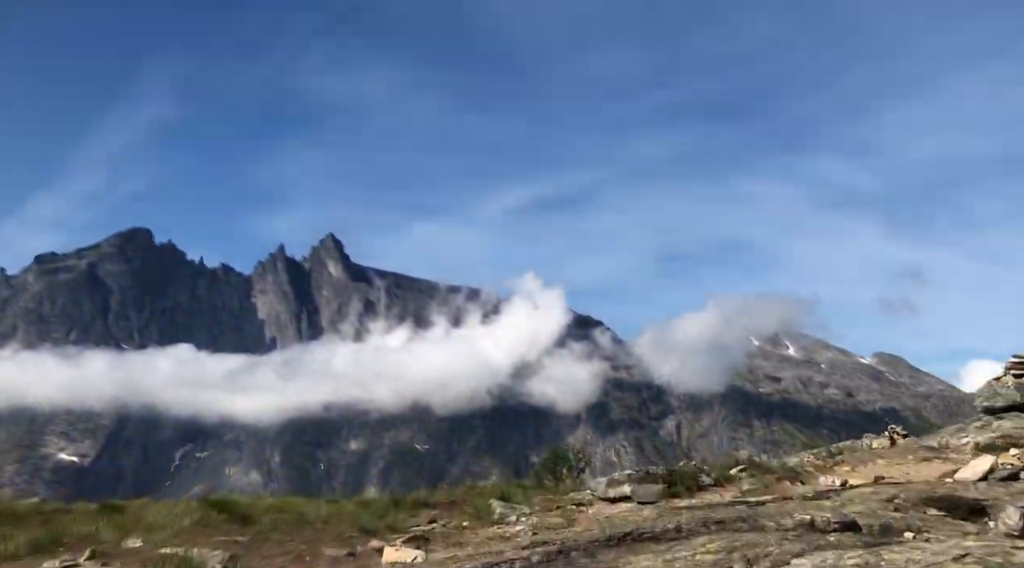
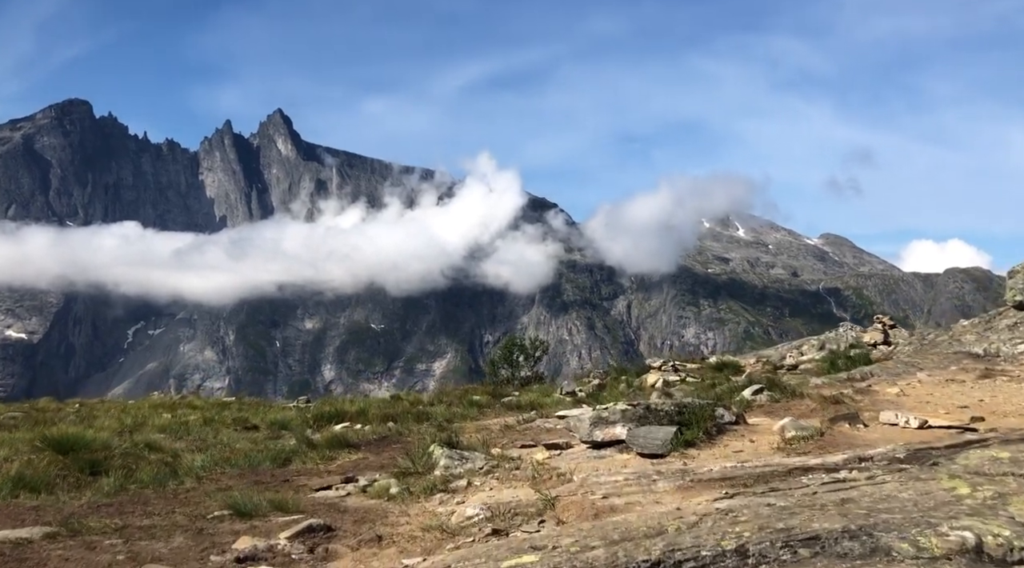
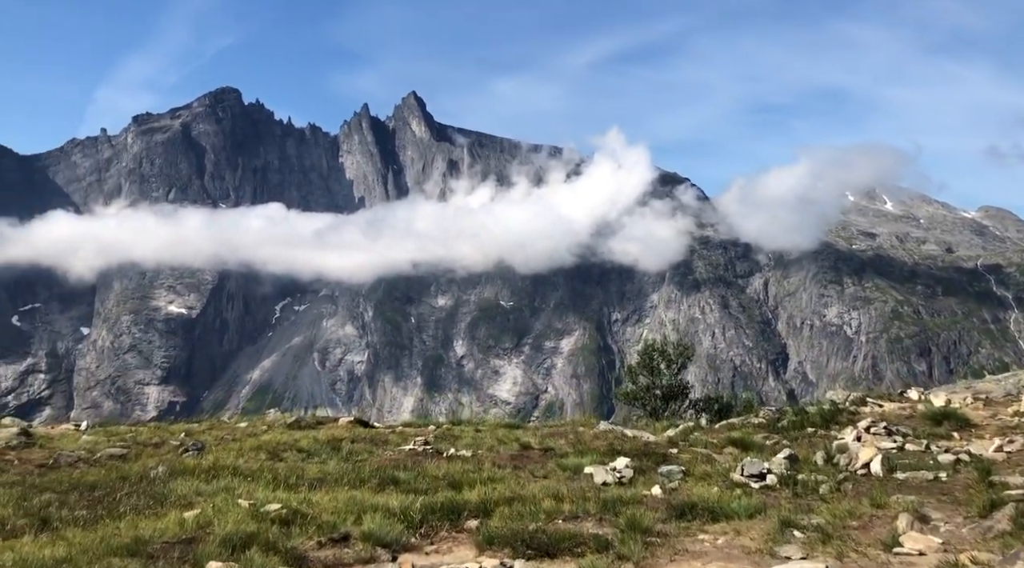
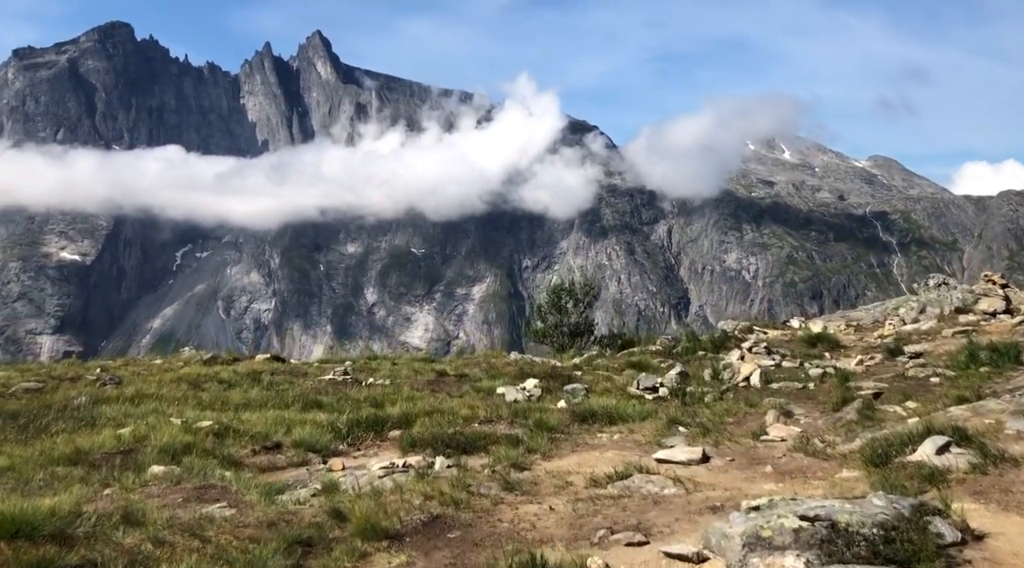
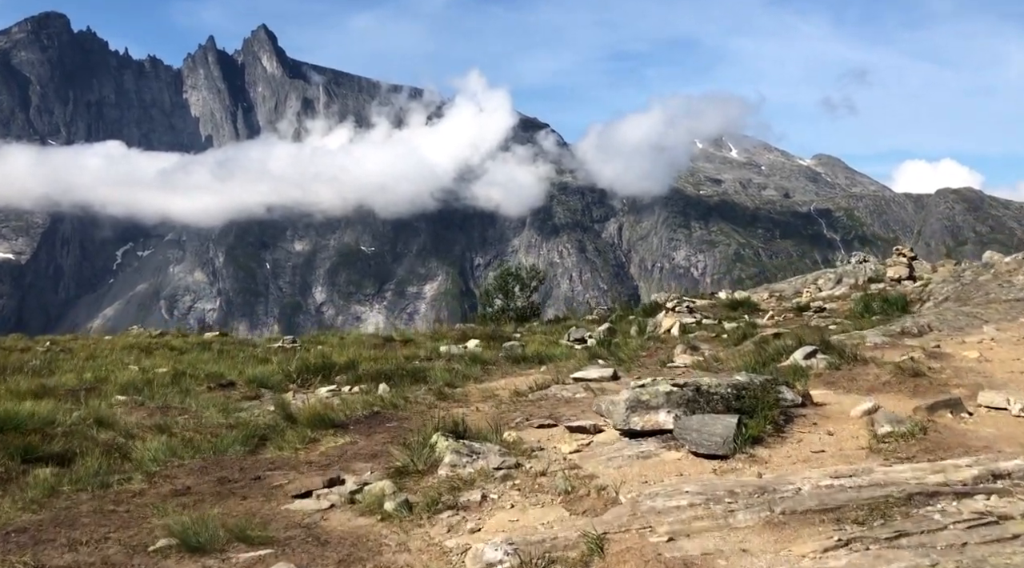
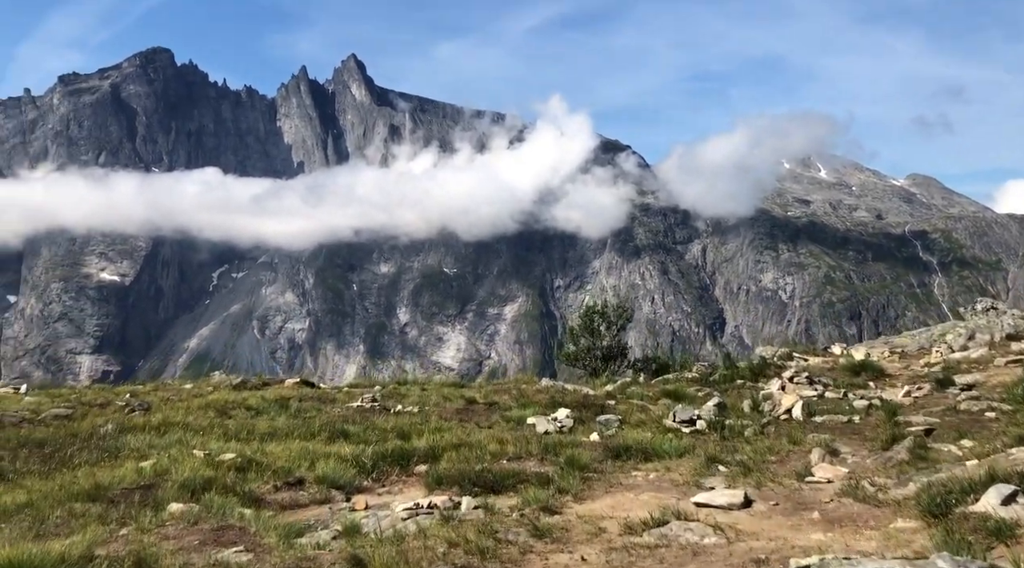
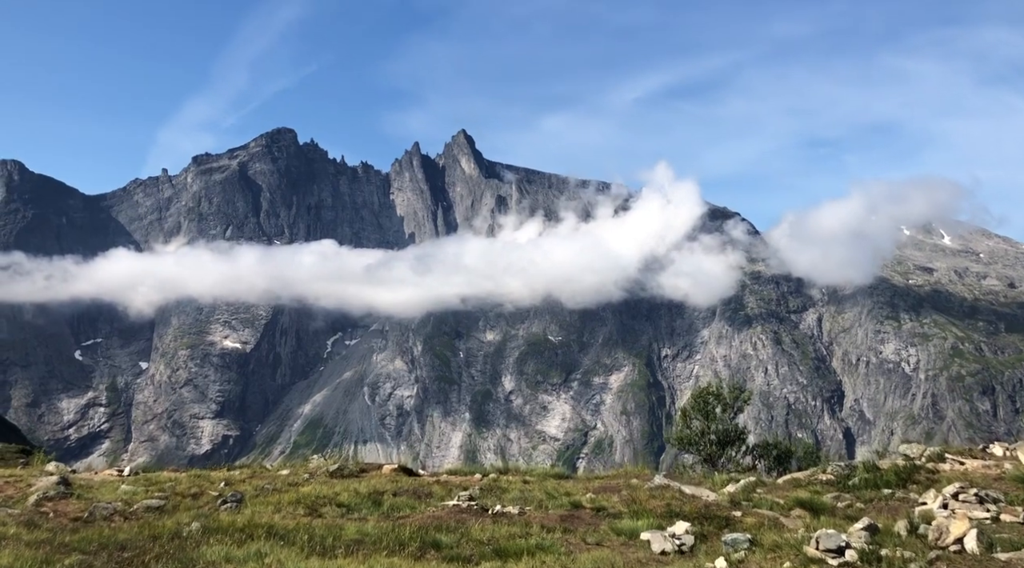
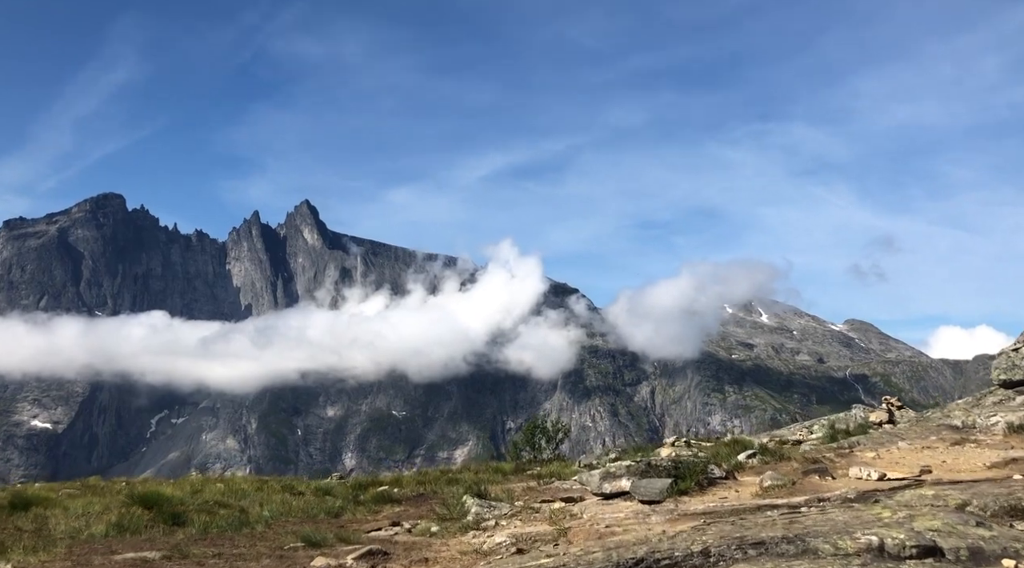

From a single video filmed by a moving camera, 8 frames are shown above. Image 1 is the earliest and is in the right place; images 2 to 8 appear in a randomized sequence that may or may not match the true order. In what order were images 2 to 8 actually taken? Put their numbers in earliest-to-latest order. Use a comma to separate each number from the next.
8, 2, 5, 4, 6, 3, 7
